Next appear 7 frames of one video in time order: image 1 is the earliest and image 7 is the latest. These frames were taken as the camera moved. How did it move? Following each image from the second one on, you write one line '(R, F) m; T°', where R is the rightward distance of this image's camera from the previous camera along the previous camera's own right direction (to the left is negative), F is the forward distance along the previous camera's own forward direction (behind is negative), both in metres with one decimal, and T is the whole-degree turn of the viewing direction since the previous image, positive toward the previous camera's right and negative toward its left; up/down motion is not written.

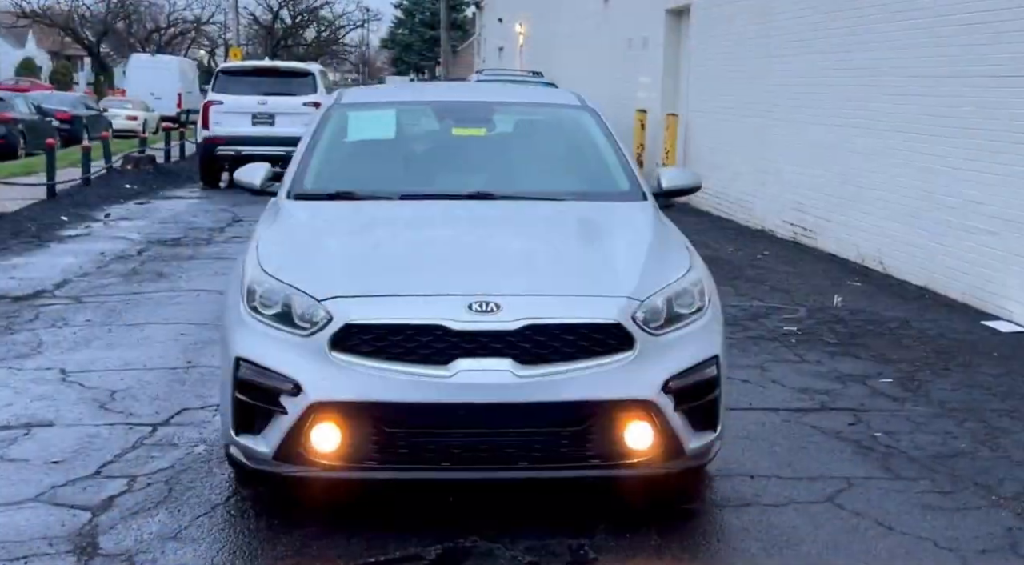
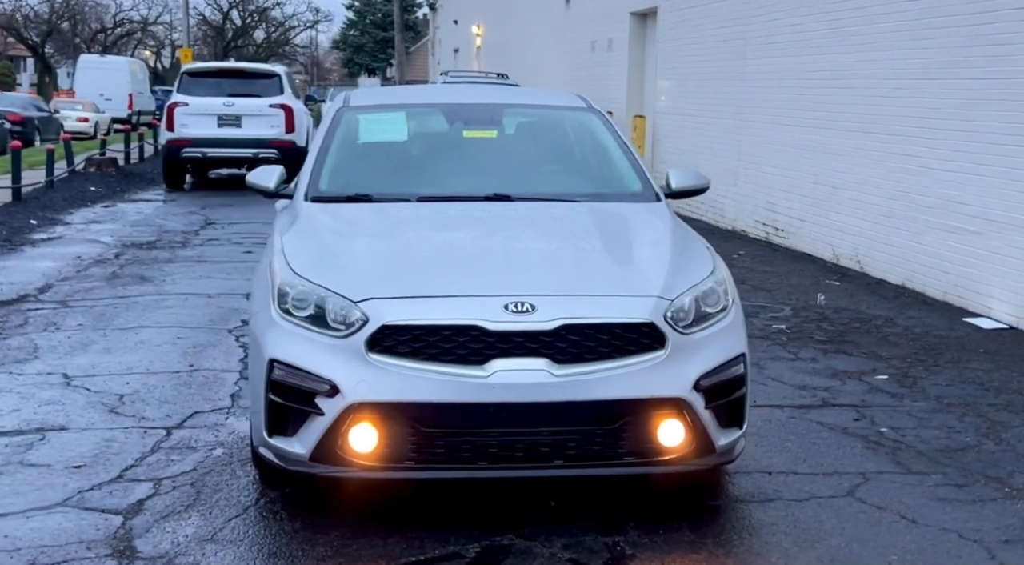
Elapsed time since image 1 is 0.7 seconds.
(-0.3, 0.0) m; +2°
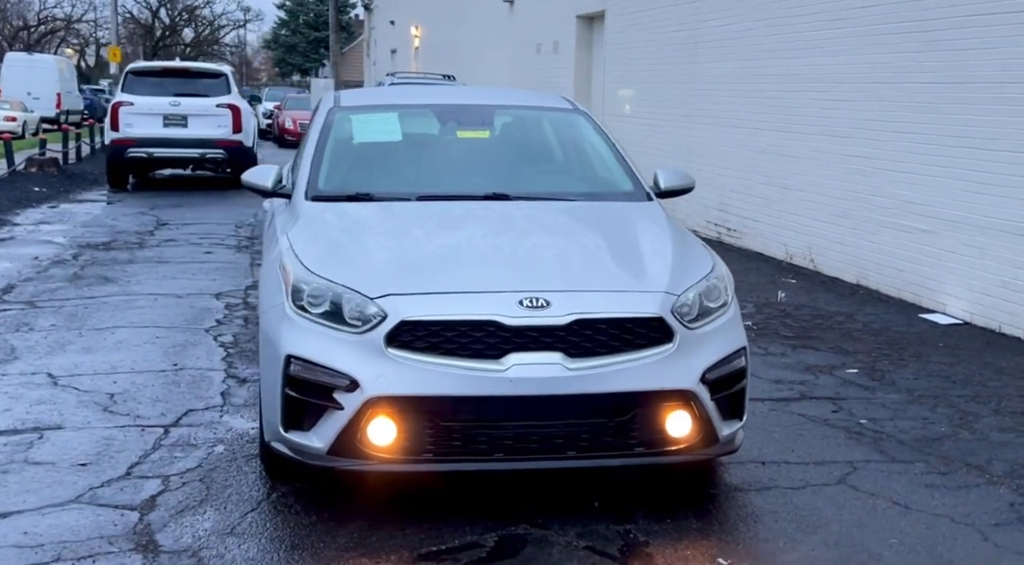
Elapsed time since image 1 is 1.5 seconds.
(-0.3, -0.1) m; +3°
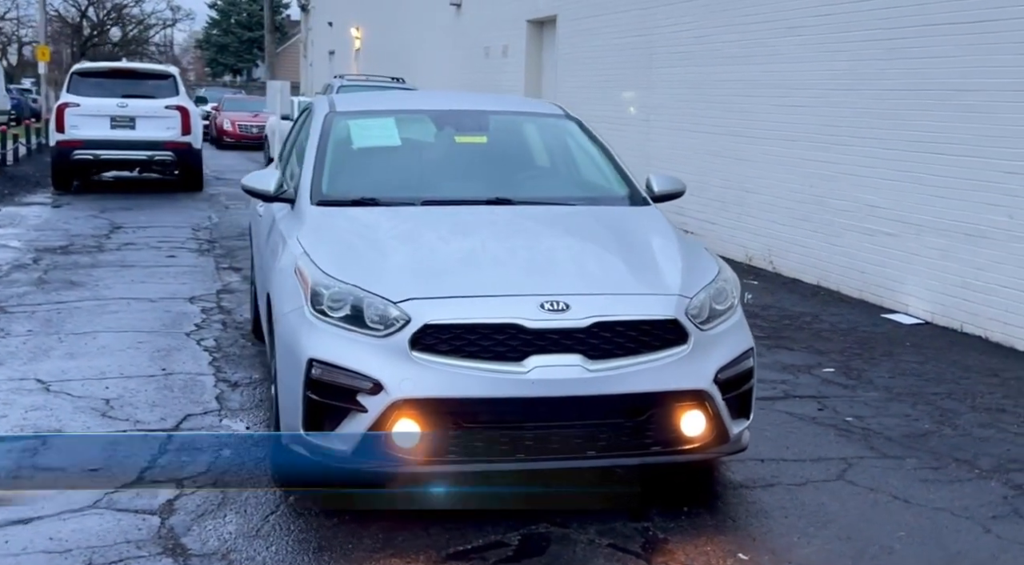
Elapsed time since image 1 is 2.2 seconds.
(-0.3, -0.1) m; +3°
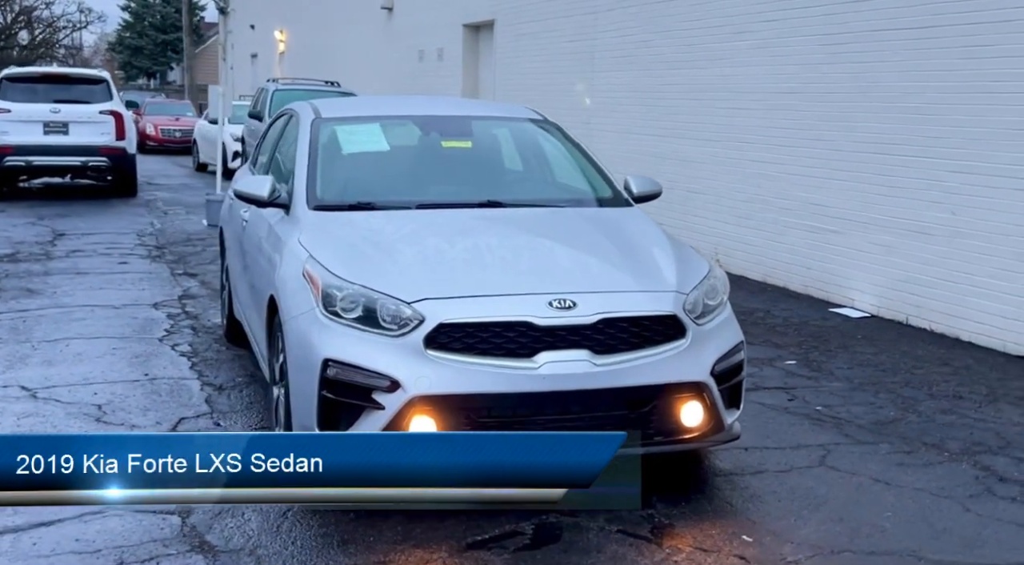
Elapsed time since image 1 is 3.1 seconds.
(-0.3, -0.2) m; +4°
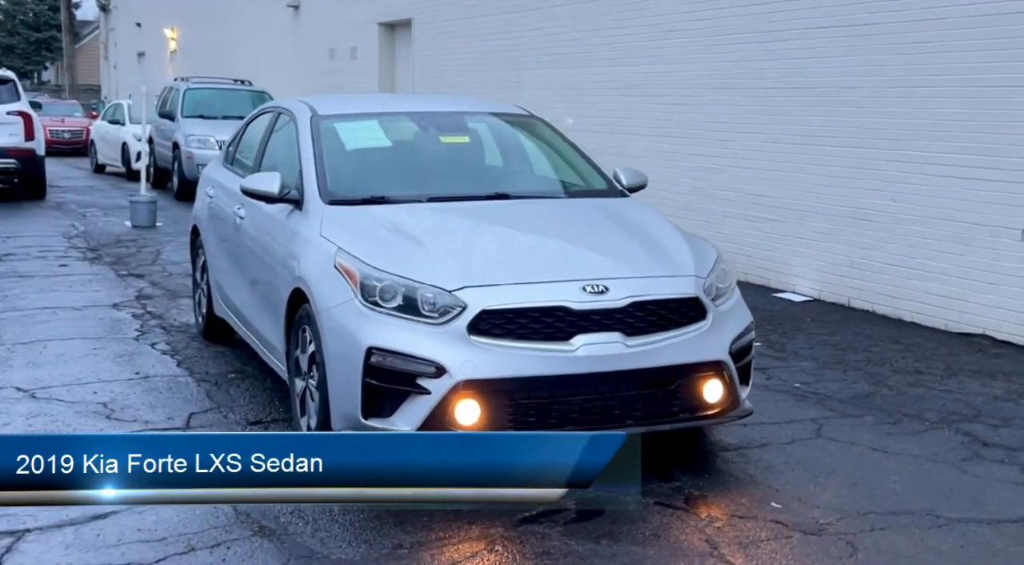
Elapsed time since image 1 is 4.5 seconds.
(-0.6, -0.2) m; +5°
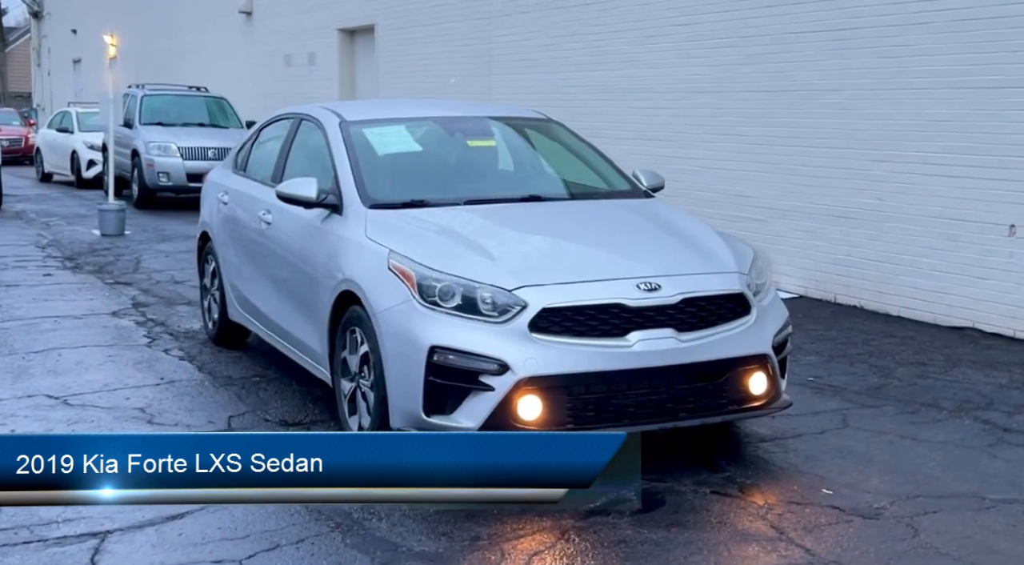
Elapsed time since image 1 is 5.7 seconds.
(-0.5, -0.1) m; +3°
